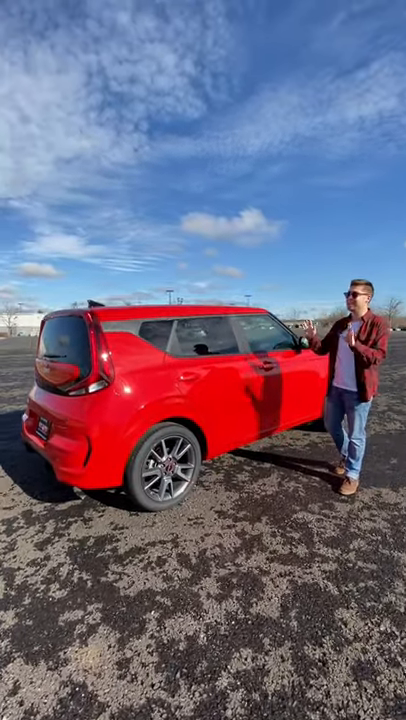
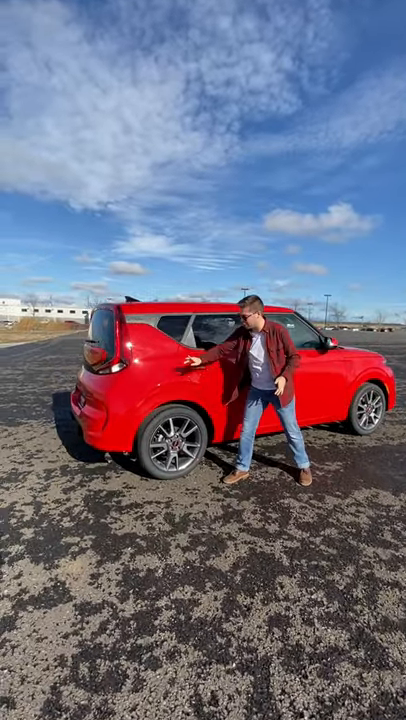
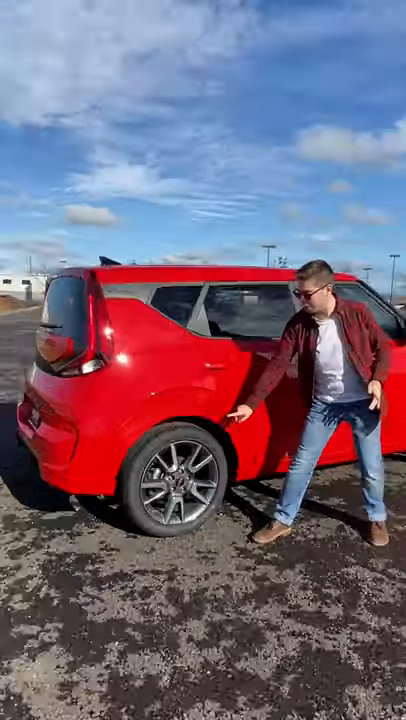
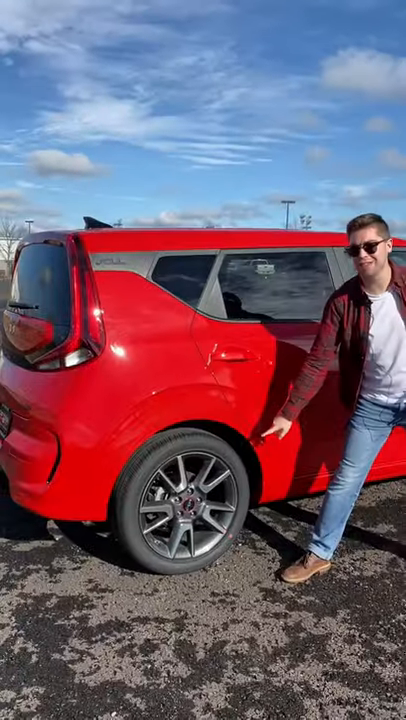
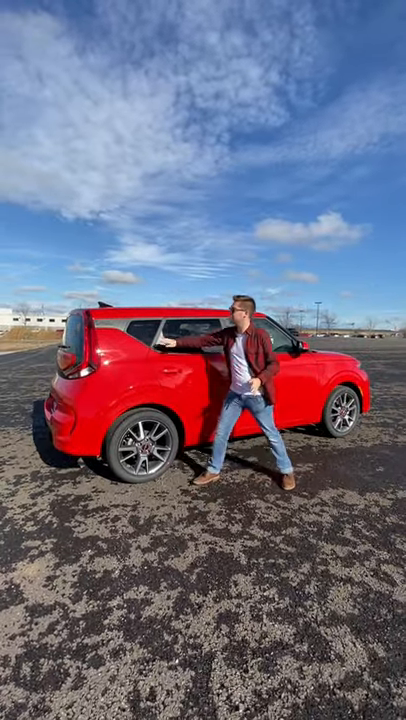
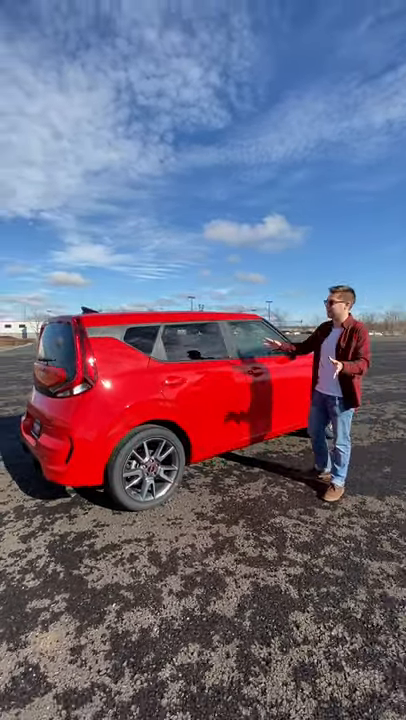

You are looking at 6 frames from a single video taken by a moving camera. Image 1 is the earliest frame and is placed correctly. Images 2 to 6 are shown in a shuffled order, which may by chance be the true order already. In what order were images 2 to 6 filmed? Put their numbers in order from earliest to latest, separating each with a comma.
6, 5, 2, 3, 4
